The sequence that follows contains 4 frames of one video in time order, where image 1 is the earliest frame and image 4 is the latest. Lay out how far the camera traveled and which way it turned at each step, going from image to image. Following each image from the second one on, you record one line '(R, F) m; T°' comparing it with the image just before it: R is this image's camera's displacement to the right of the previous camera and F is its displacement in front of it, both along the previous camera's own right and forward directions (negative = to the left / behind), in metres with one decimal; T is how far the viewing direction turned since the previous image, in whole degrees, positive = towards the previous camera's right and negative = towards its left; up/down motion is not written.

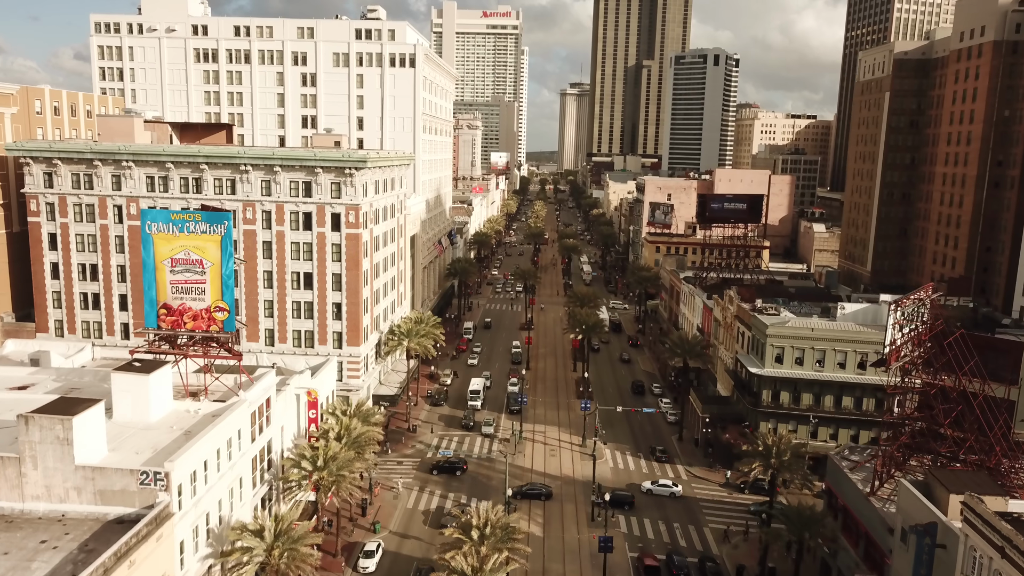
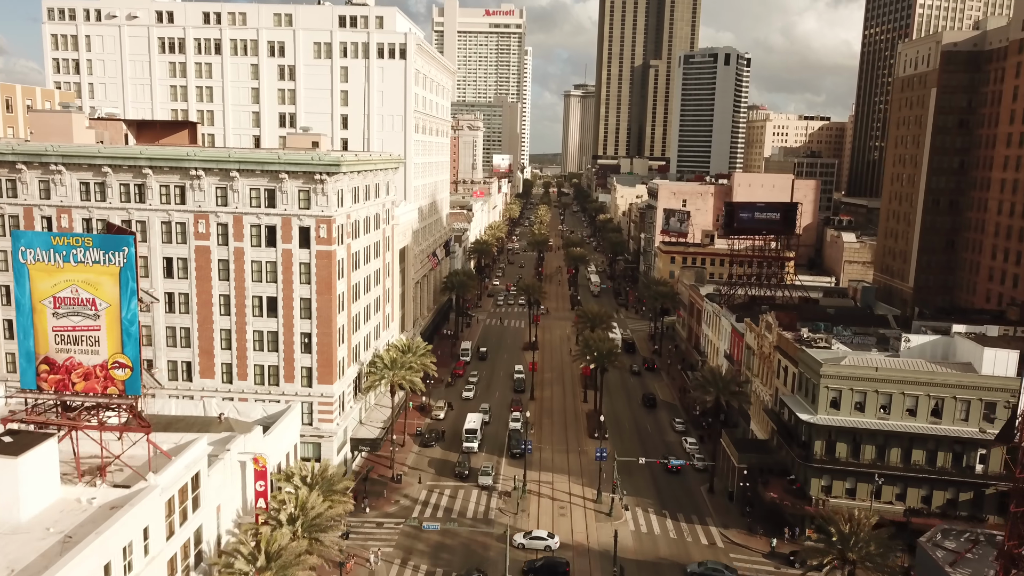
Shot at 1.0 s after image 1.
(+0.1, +11.7) m; 0°
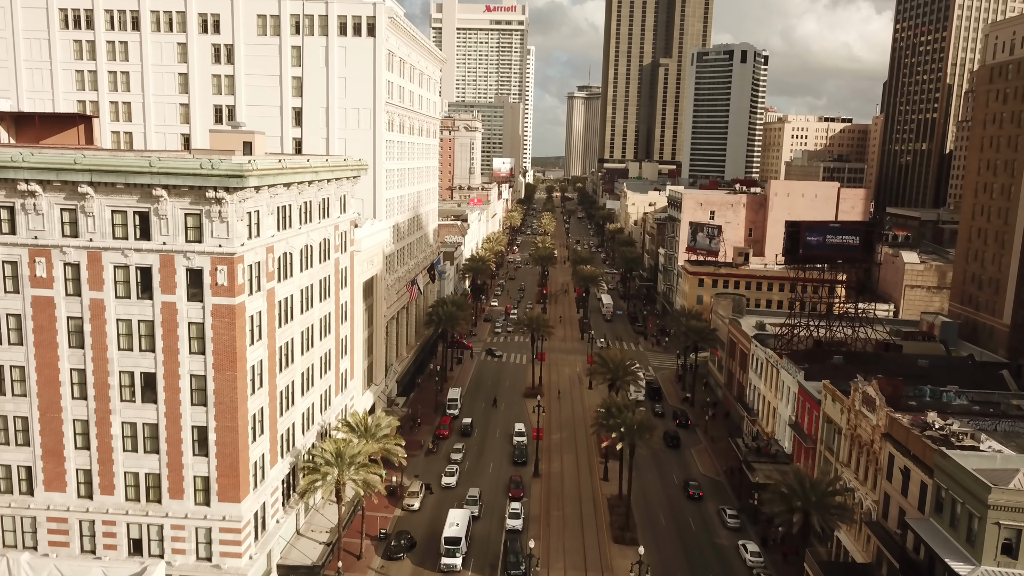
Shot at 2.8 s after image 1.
(+0.3, +20.6) m; 0°
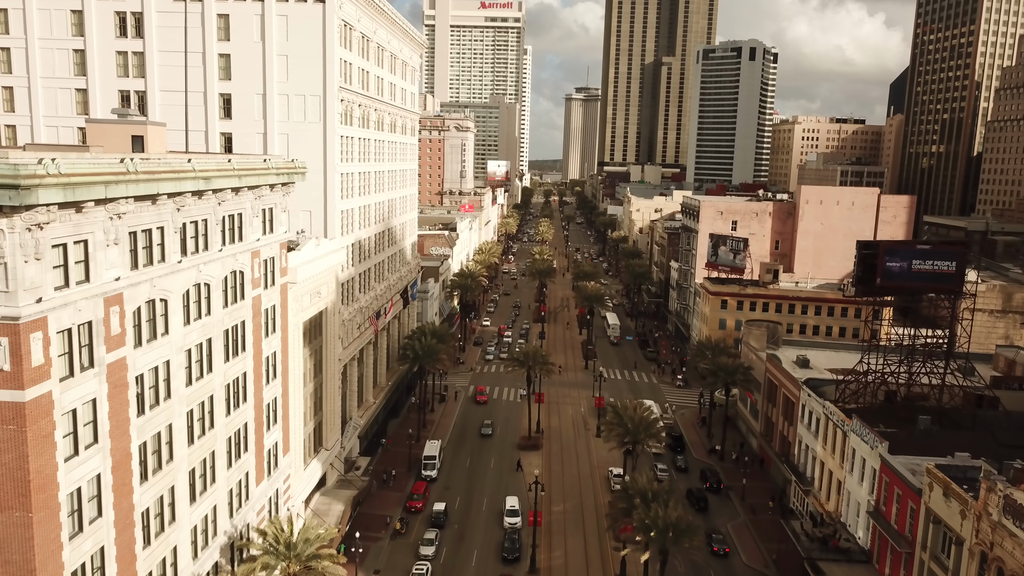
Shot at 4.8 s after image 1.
(+0.6, +16.3) m; 0°
